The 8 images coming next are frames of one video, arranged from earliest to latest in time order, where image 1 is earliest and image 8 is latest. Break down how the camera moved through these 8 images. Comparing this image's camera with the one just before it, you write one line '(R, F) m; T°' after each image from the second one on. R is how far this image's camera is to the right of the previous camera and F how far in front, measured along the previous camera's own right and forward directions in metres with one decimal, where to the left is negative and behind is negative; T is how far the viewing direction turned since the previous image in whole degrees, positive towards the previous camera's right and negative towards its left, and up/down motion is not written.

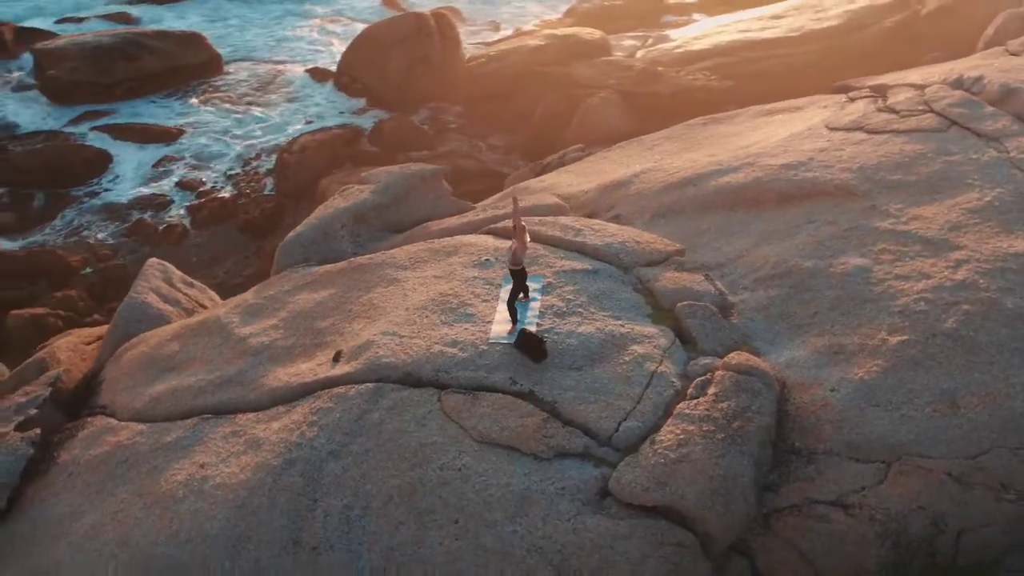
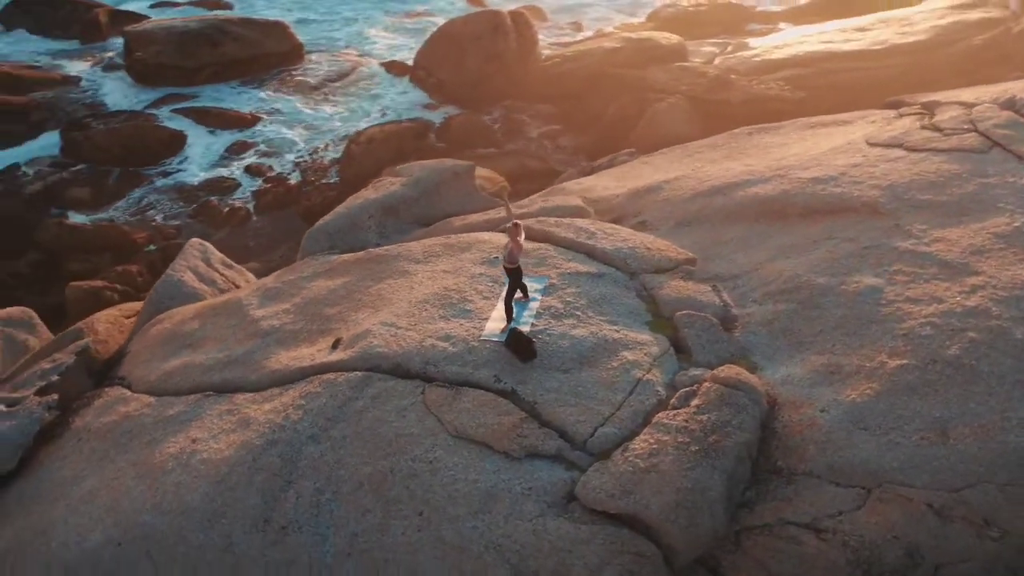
(+0.5, 0.0) m; -5°
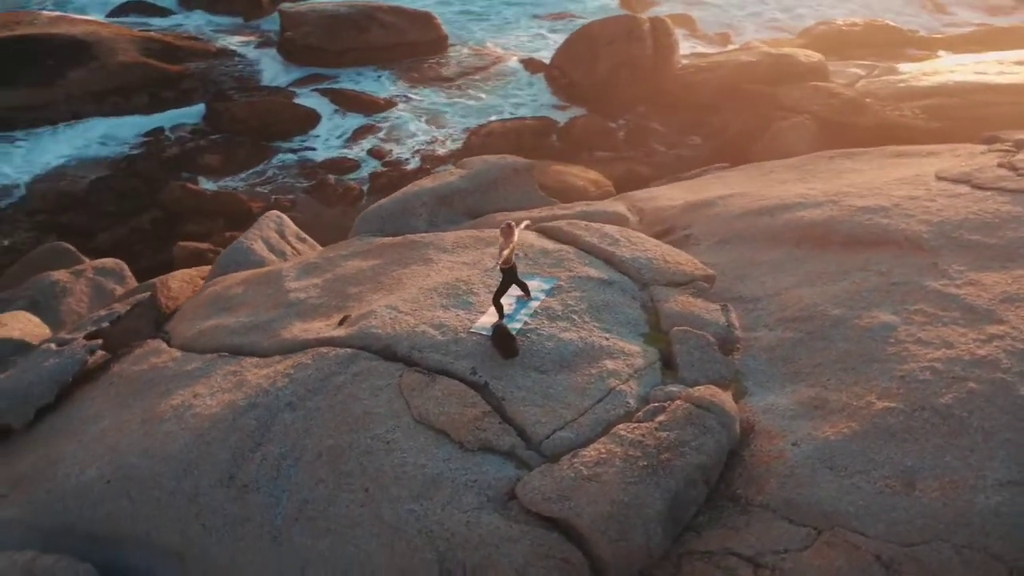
(+0.9, 0.0) m; -9°
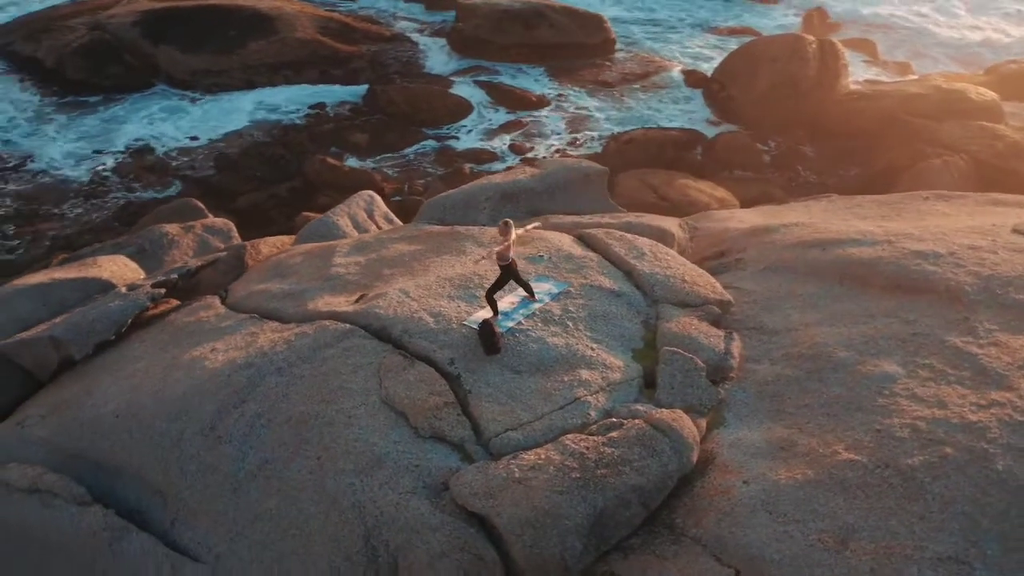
(+1.0, +0.1) m; -11°
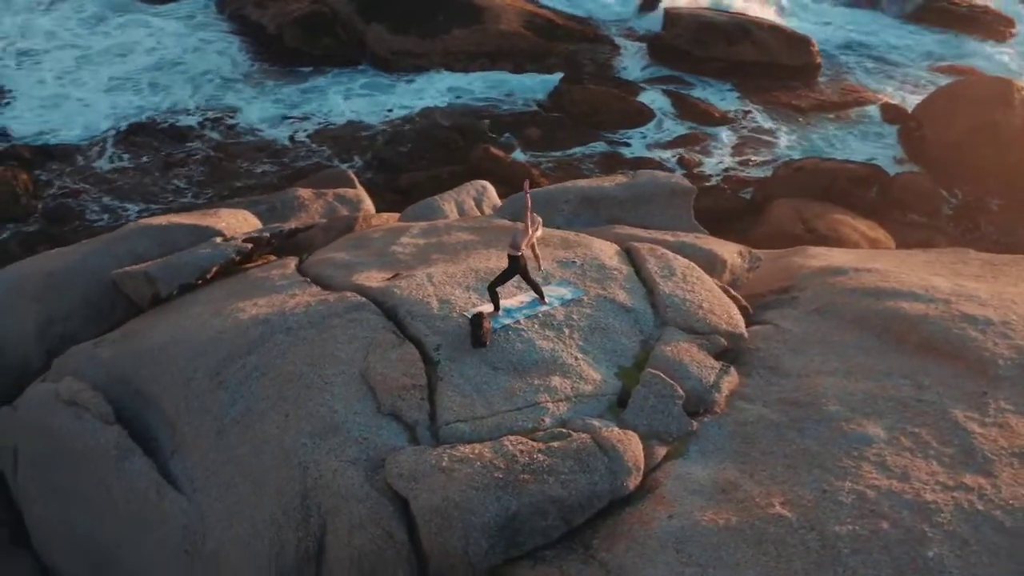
(+1.2, +0.1) m; -13°
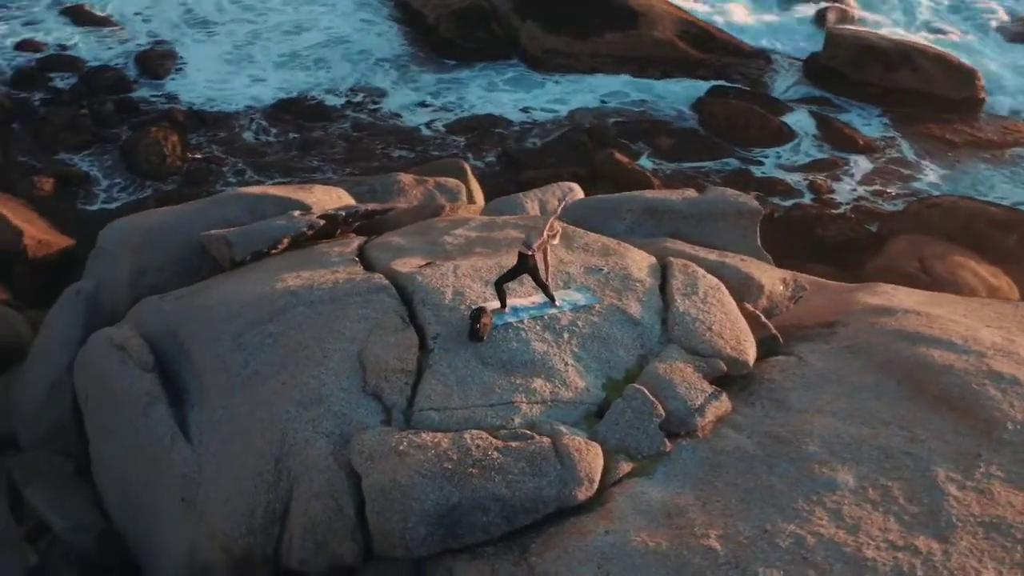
(+0.9, +0.1) m; -10°
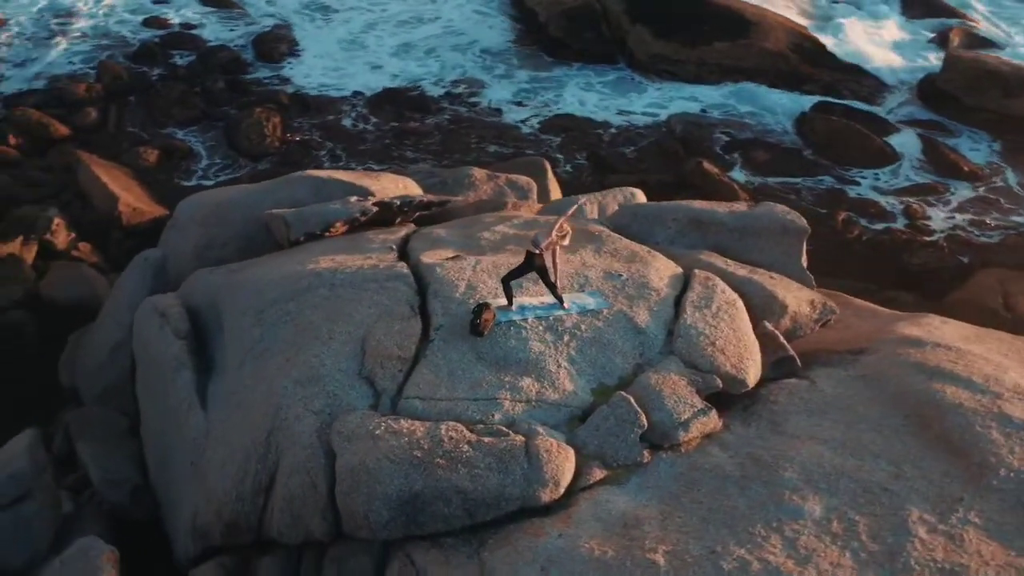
(+0.6, 0.0) m; -7°
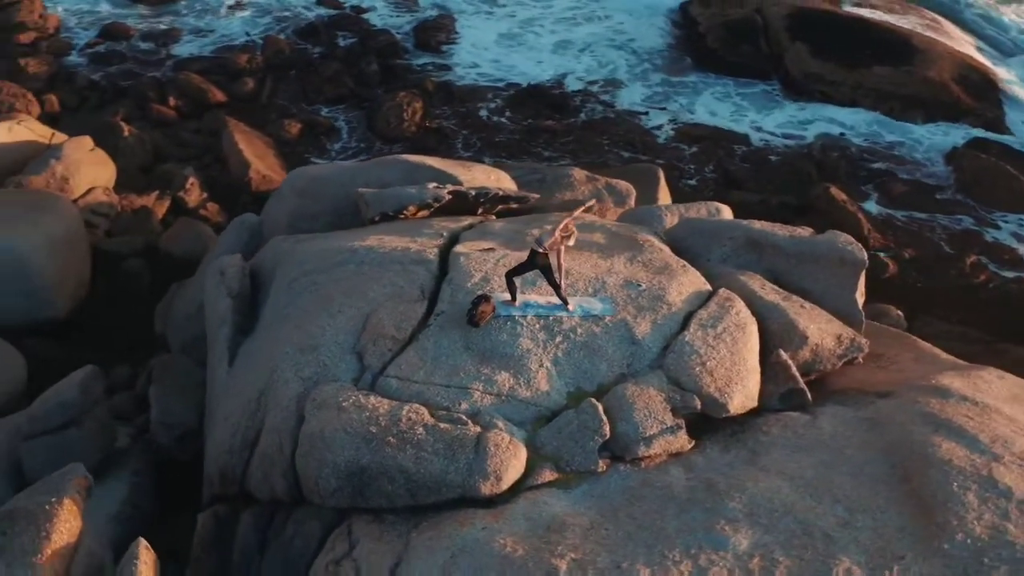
(+0.9, 0.0) m; -10°
